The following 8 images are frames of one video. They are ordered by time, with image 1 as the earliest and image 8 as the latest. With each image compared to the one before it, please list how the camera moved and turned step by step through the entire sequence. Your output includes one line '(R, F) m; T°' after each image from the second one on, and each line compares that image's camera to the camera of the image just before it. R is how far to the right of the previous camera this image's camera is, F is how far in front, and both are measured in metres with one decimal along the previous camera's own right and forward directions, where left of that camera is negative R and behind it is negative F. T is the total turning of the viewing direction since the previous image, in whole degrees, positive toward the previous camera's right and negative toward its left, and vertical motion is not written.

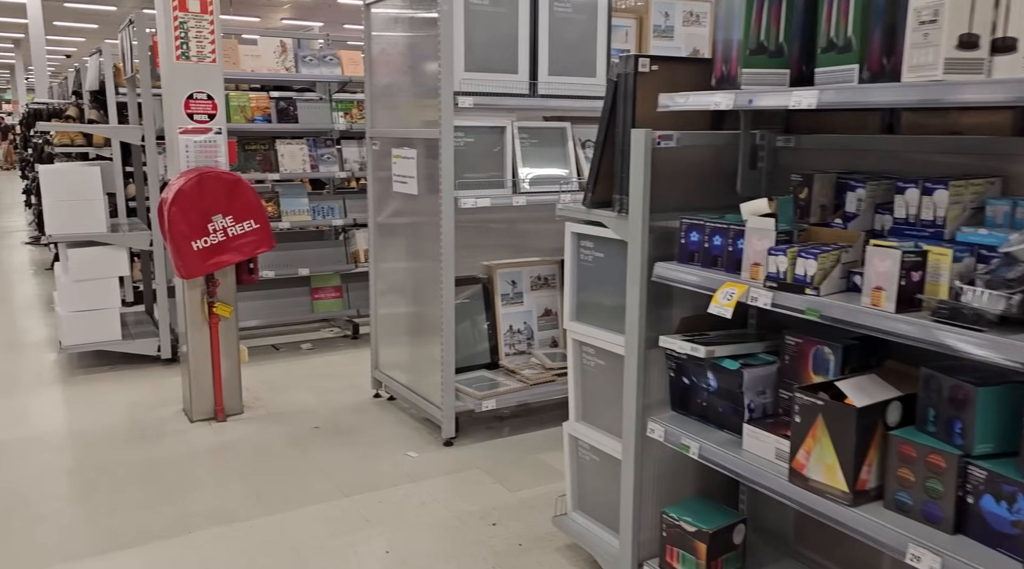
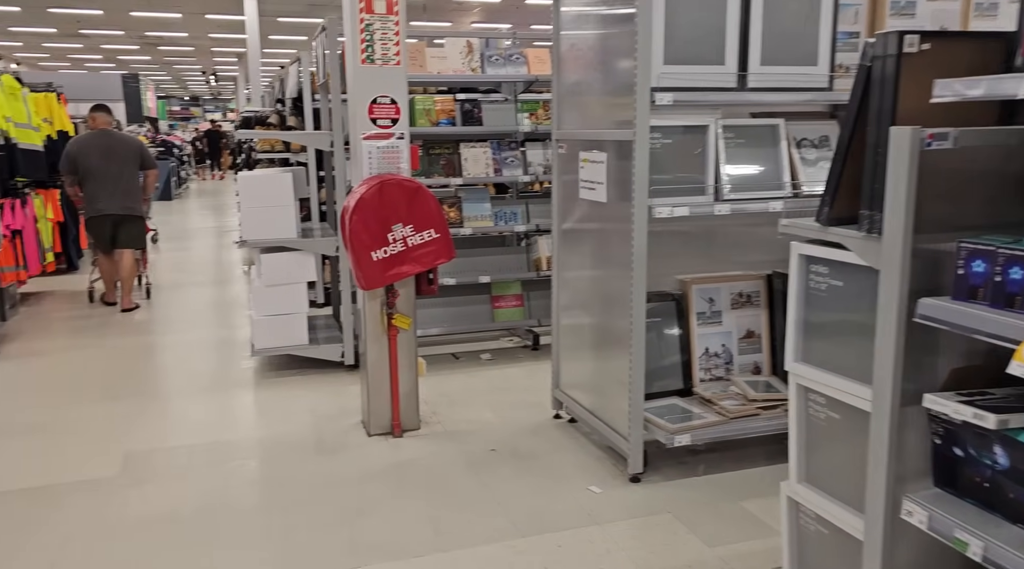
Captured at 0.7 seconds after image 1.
(-0.1, +0.3) m; -12°
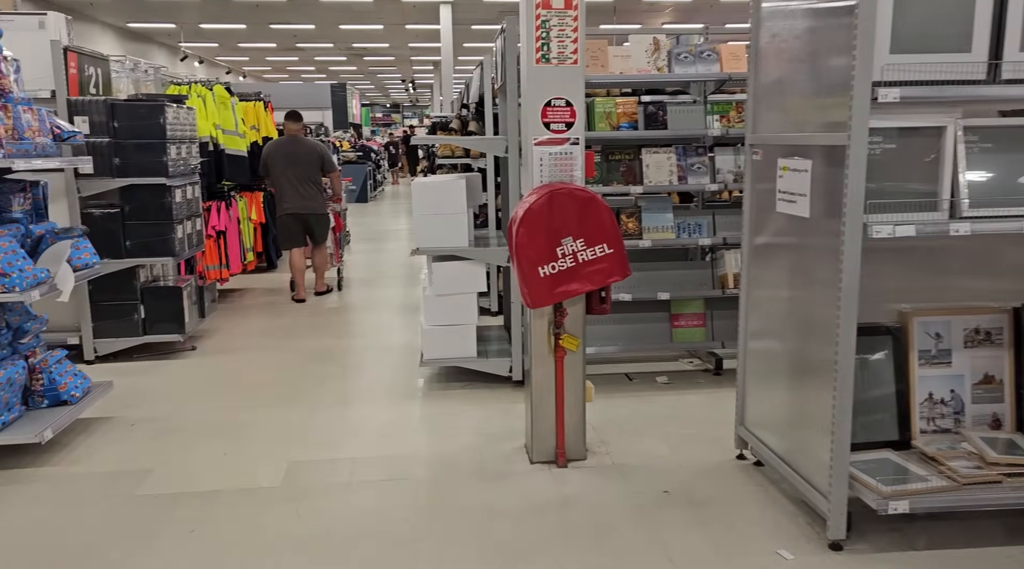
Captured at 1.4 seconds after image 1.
(0.0, +0.3) m; -12°
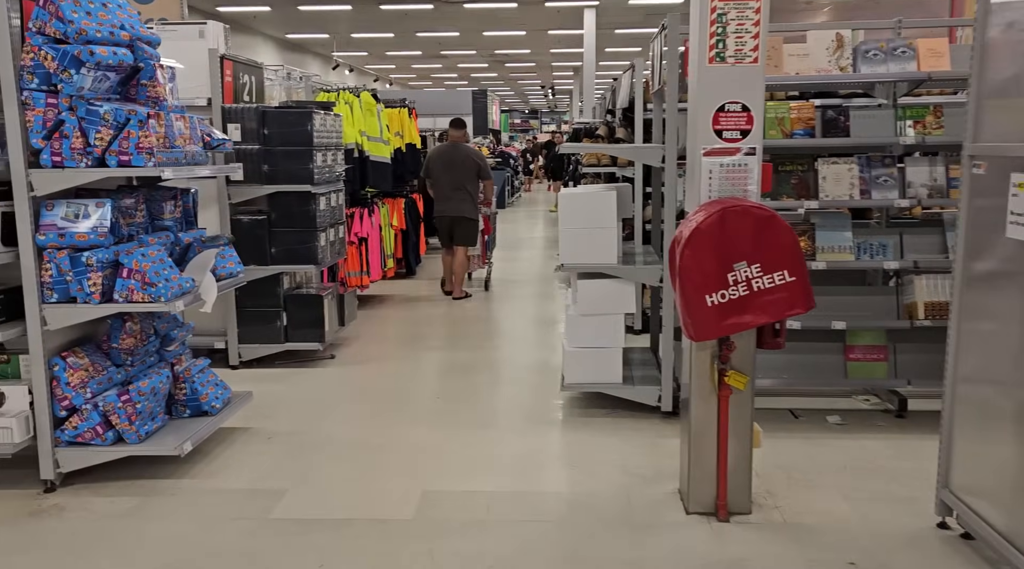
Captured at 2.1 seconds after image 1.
(-0.1, +0.3) m; -9°
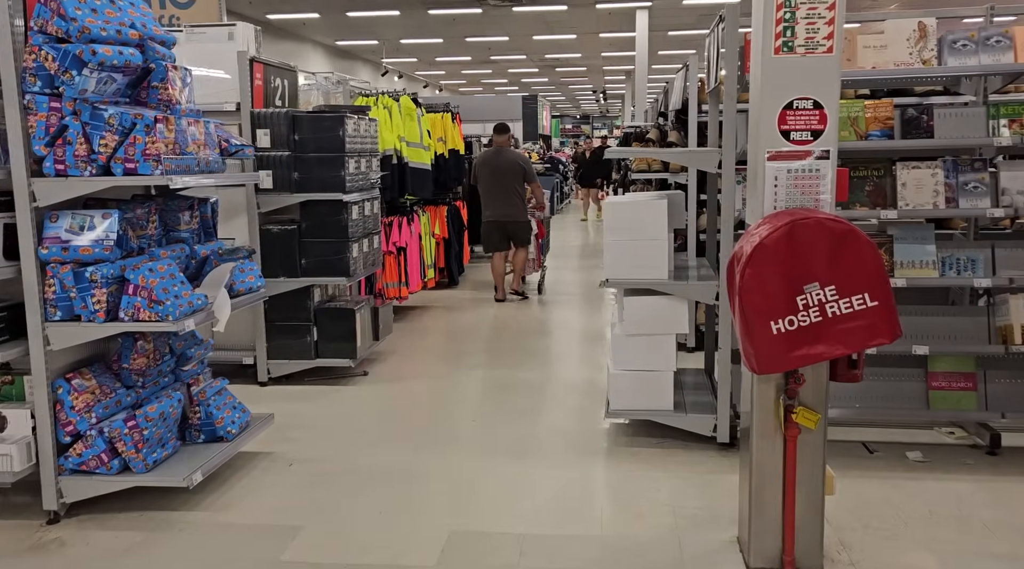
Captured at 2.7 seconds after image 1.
(+0.1, +0.4) m; -3°
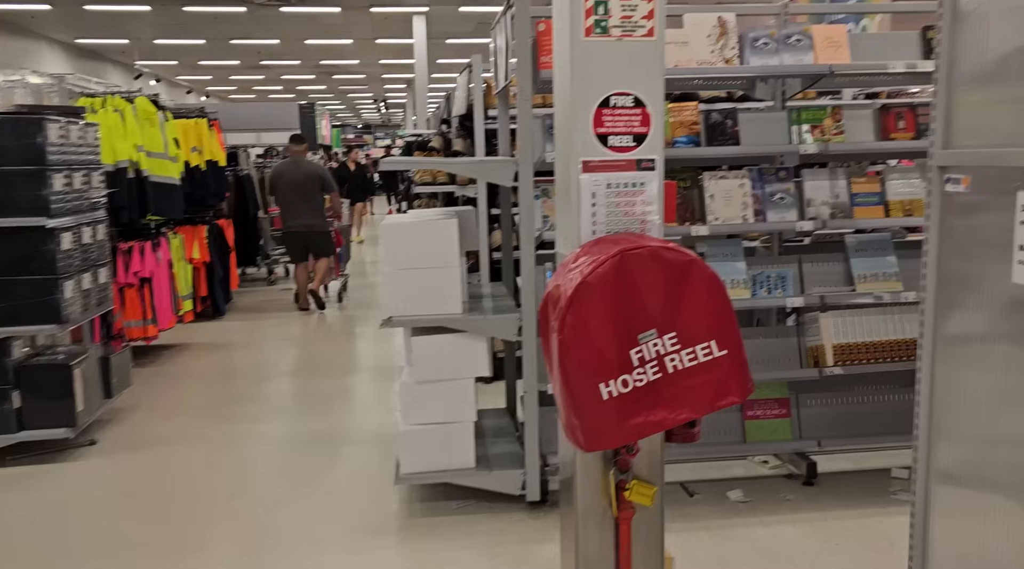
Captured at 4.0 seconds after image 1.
(+0.1, +0.7) m; +14°
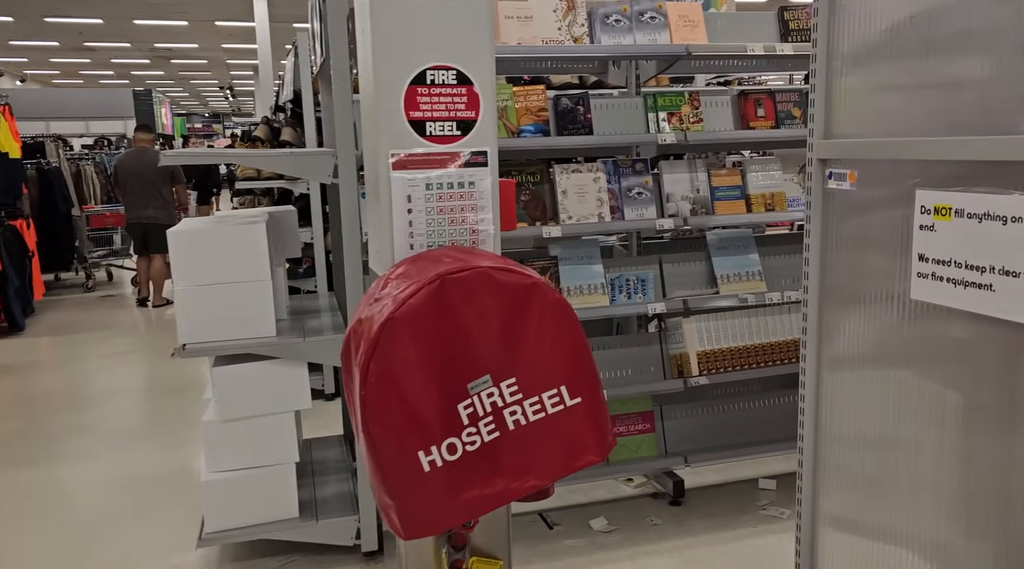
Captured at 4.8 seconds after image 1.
(+0.1, +0.5) m; +9°
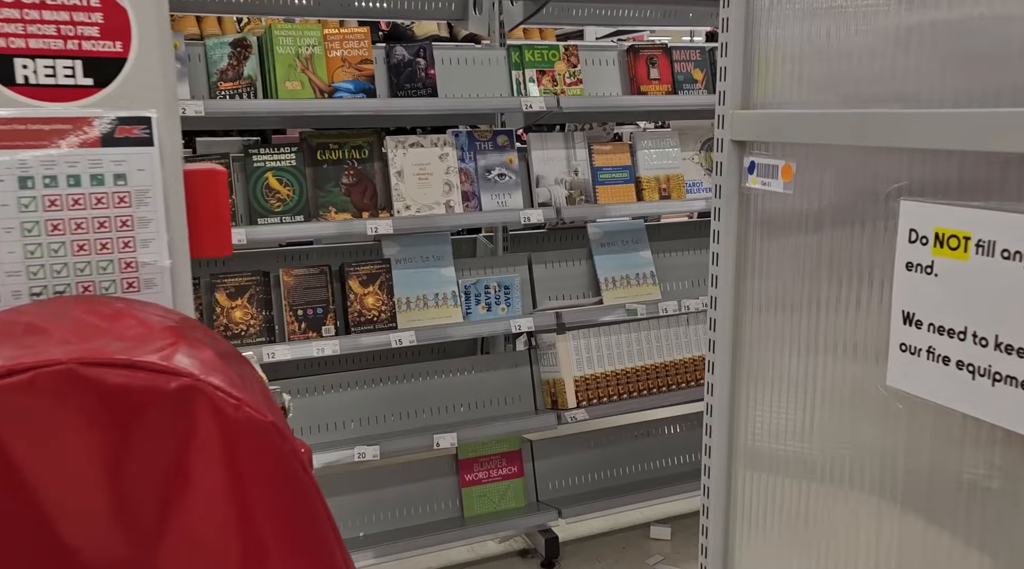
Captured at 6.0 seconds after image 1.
(+0.3, +0.8) m; +6°
